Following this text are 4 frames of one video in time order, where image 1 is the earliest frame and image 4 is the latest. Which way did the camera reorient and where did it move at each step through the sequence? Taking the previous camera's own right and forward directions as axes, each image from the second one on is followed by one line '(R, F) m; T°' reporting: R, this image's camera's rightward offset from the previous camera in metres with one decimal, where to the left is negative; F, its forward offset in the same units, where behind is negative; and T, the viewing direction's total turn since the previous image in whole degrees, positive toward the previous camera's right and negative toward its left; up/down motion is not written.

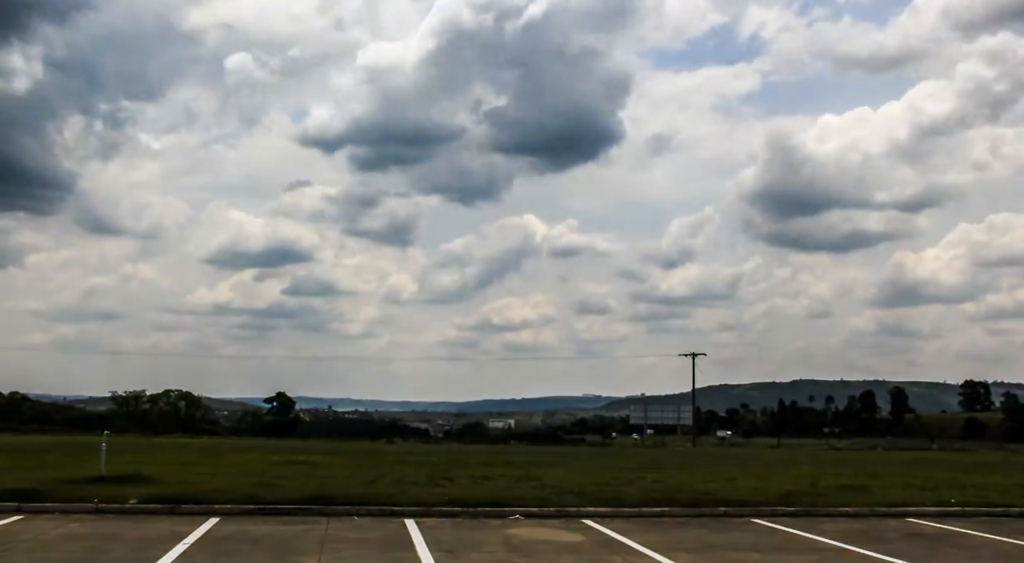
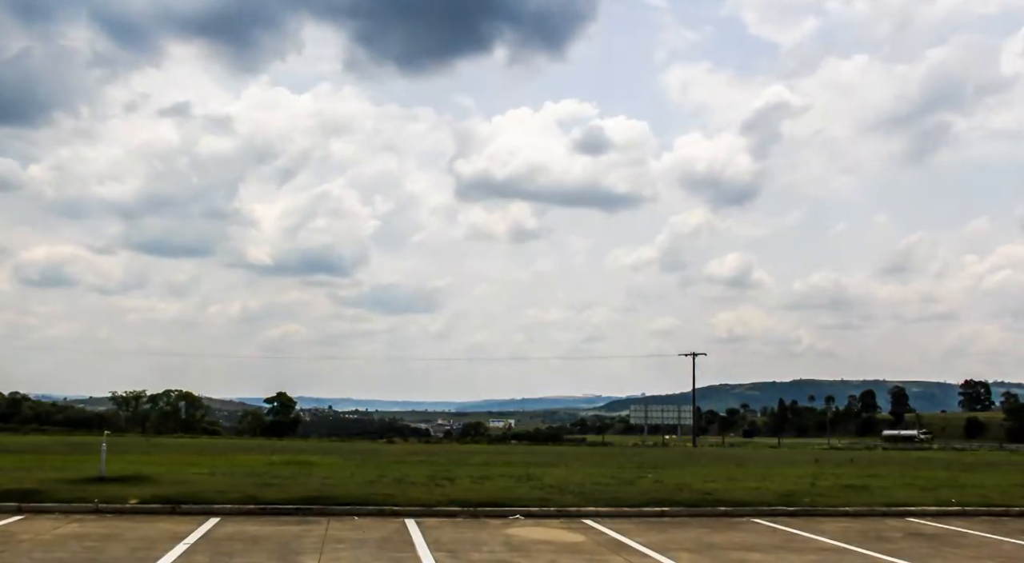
(0.0, 0.0) m; 0°
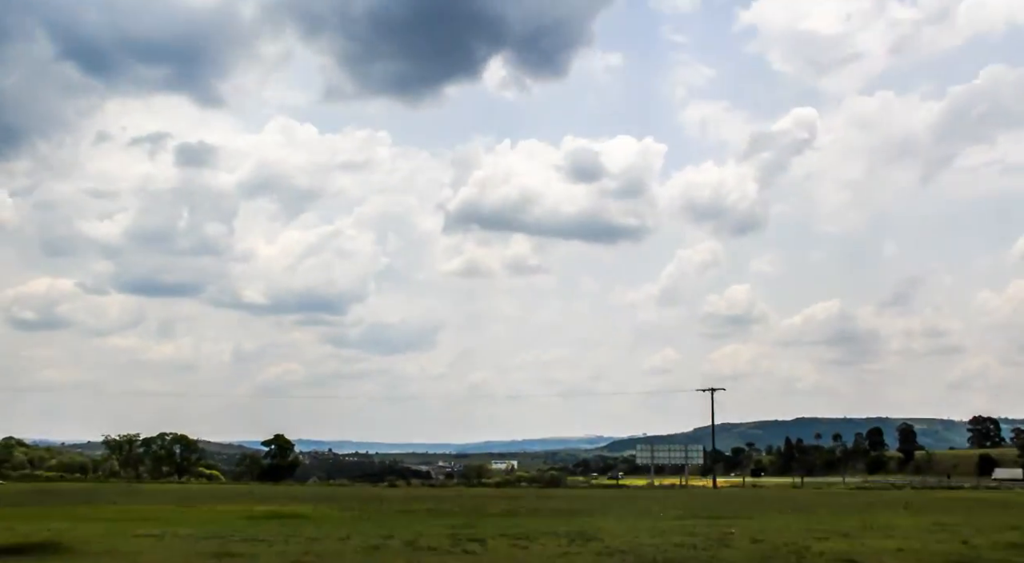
(-0.6, +4.1) m; 0°
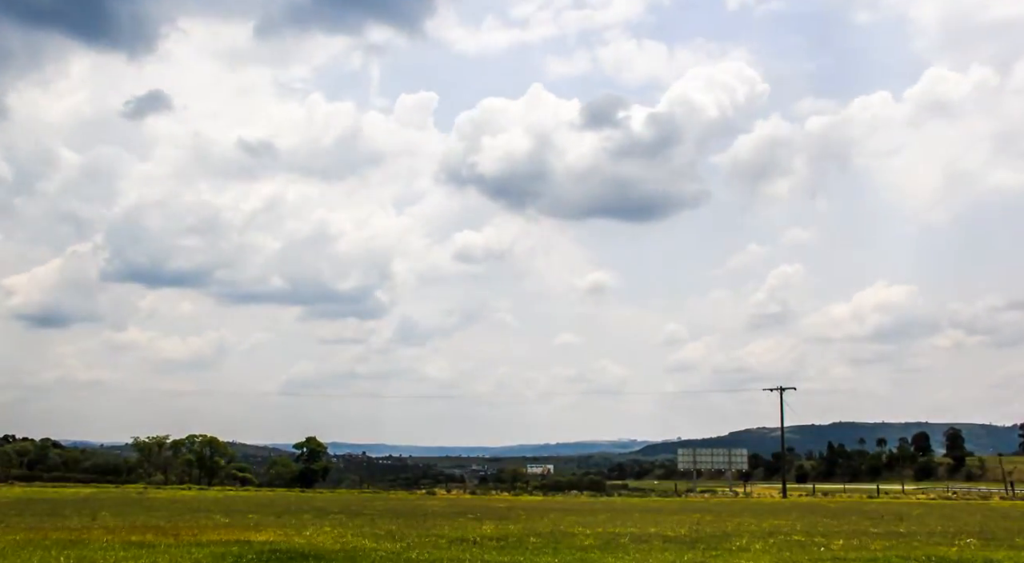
(-1.2, +6.4) m; -2°
